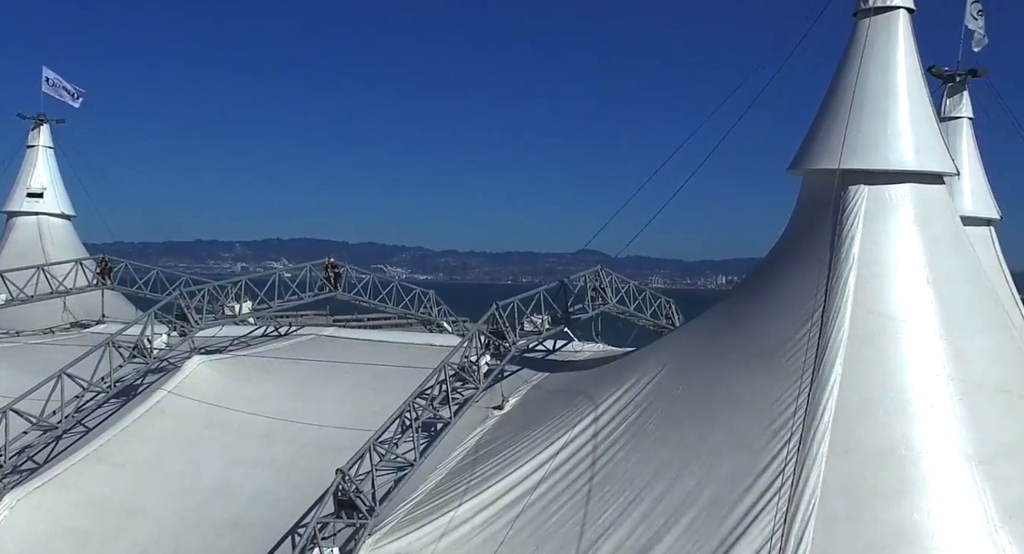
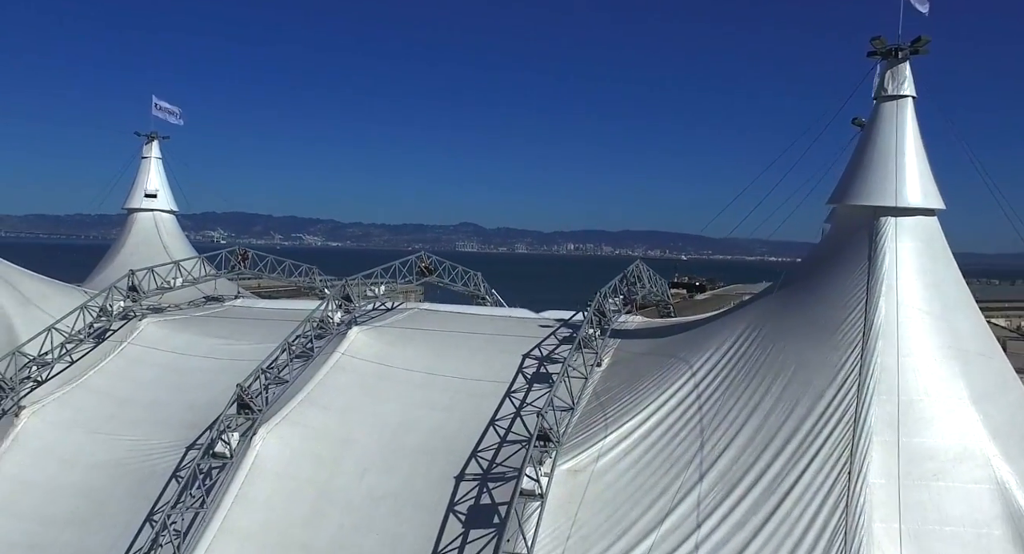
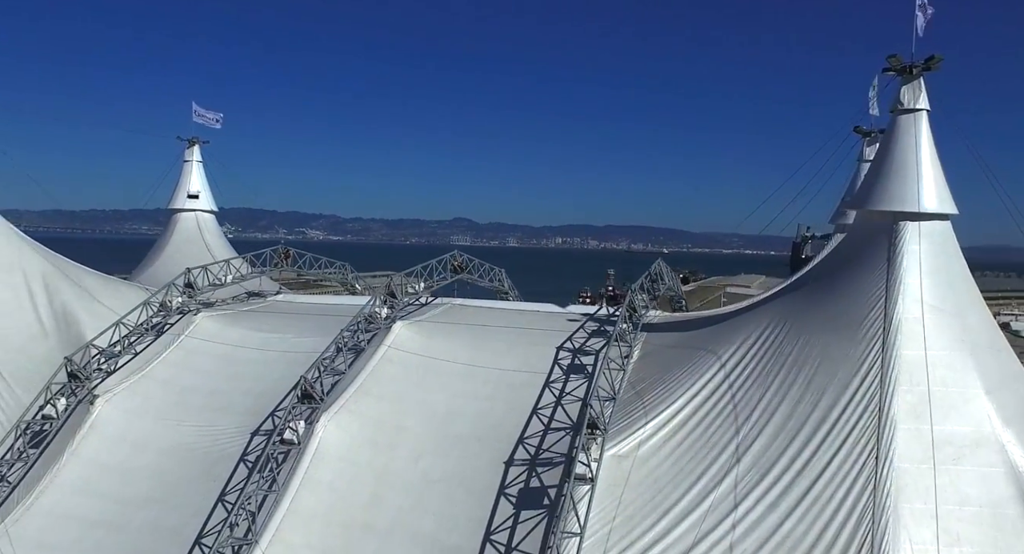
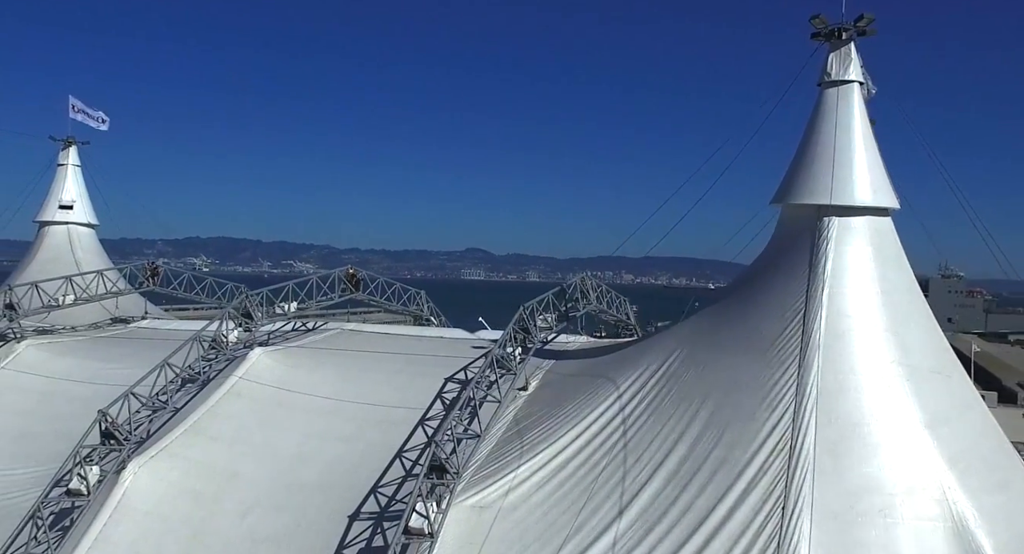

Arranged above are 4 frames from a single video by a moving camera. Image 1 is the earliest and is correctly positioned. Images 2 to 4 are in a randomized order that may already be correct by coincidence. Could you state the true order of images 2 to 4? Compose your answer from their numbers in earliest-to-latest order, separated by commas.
4, 2, 3
